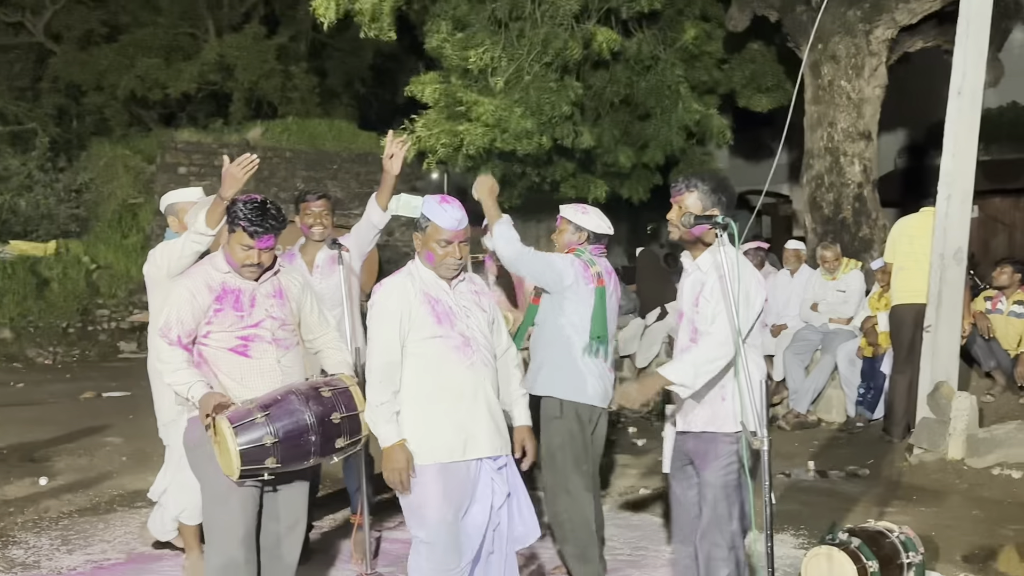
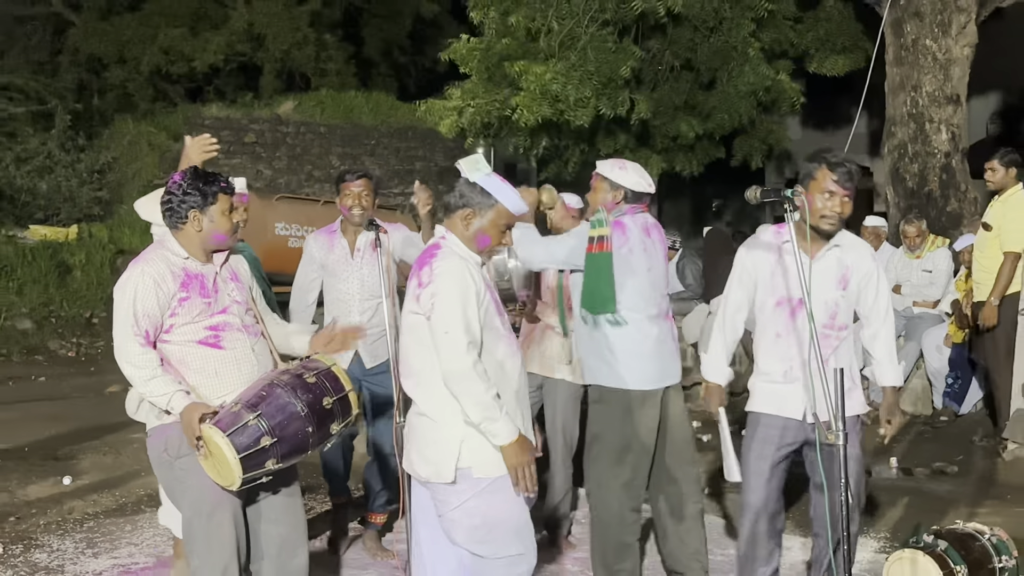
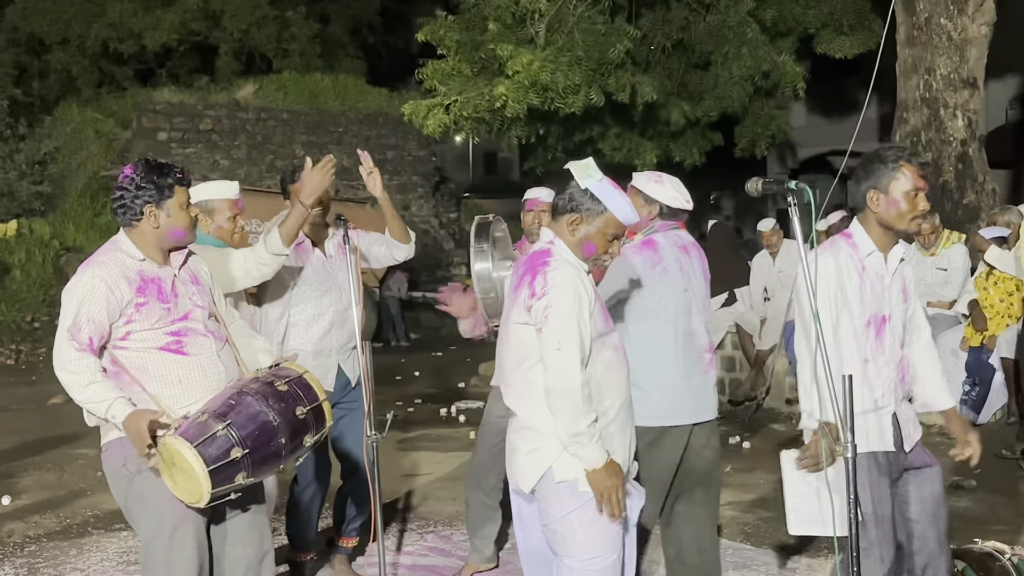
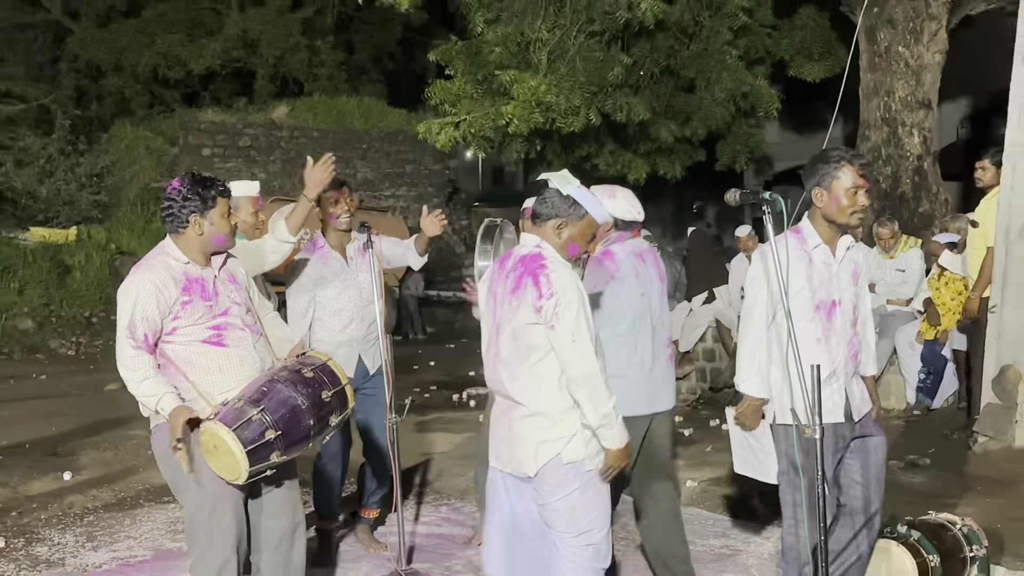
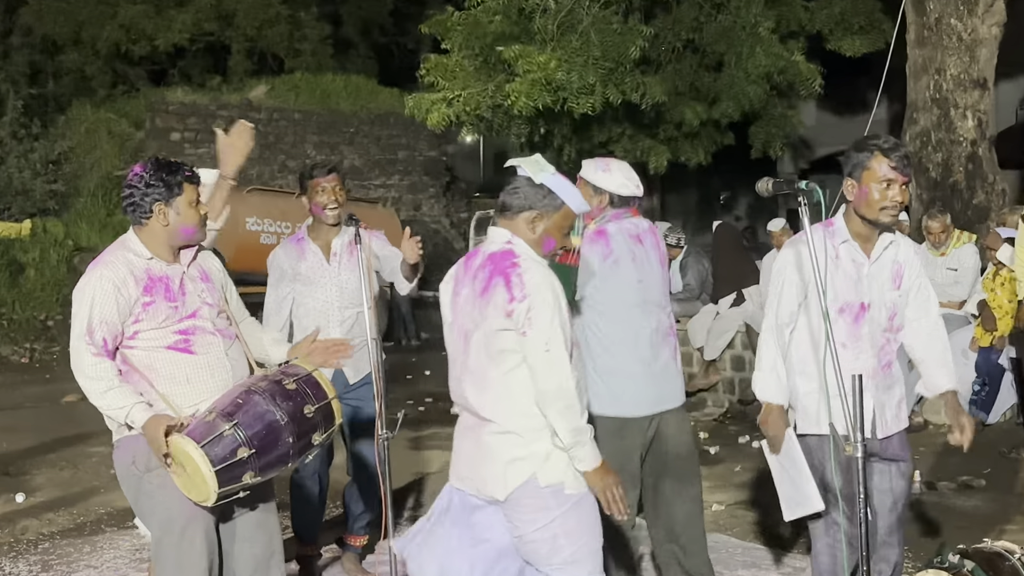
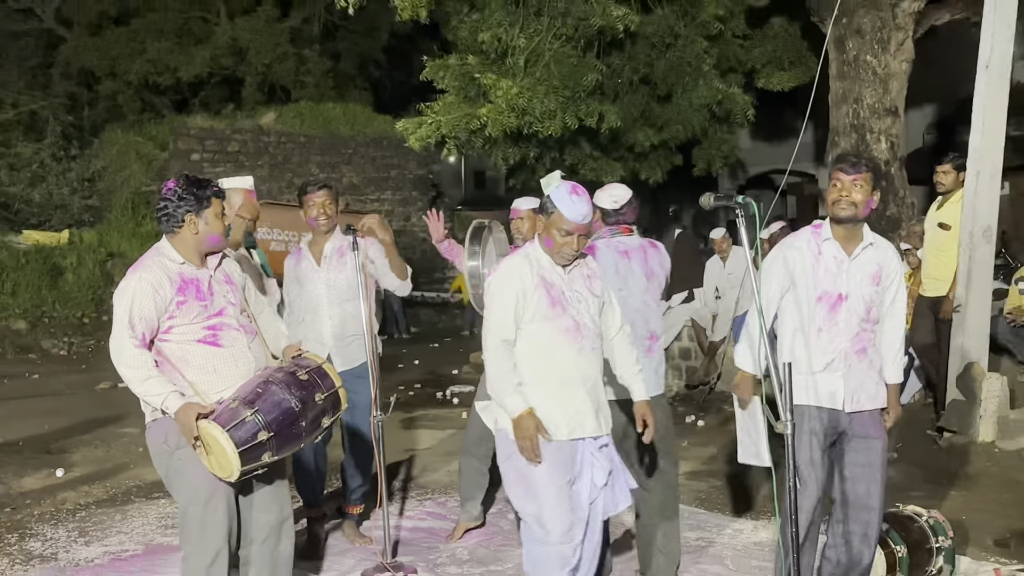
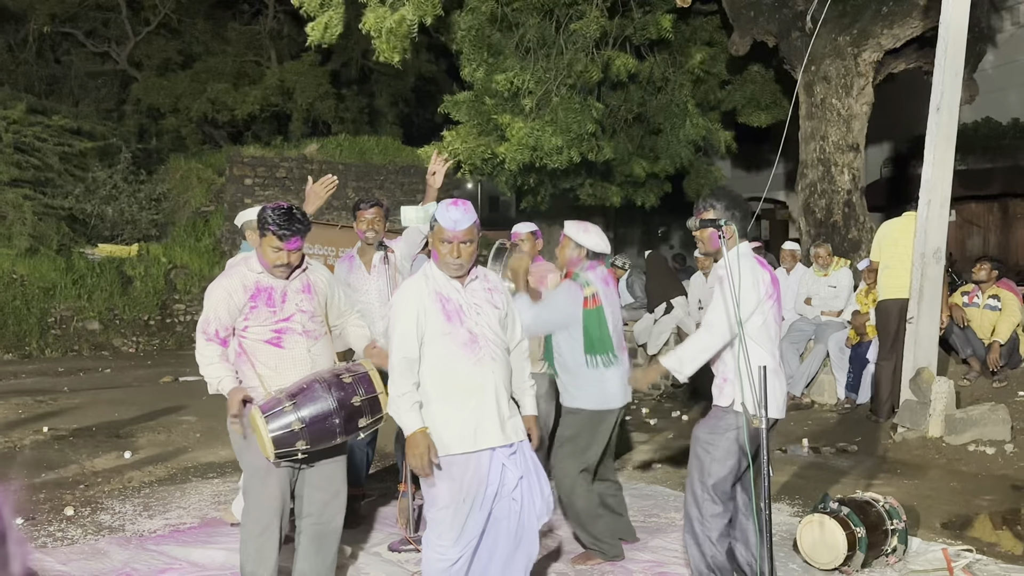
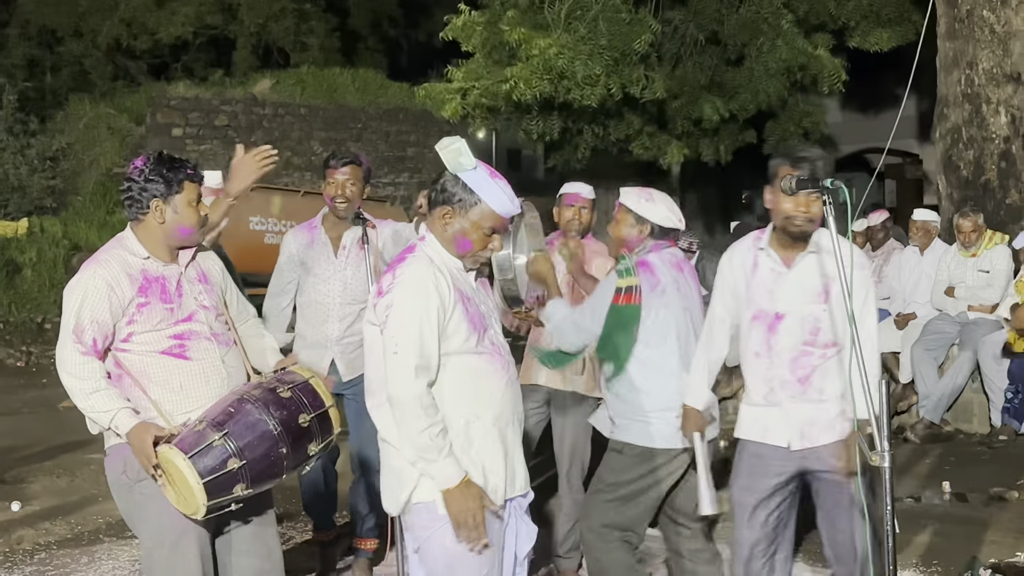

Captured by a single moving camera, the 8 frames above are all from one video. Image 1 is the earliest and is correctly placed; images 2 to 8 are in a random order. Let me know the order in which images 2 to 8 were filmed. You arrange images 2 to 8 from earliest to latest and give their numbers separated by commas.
7, 8, 2, 5, 4, 3, 6
